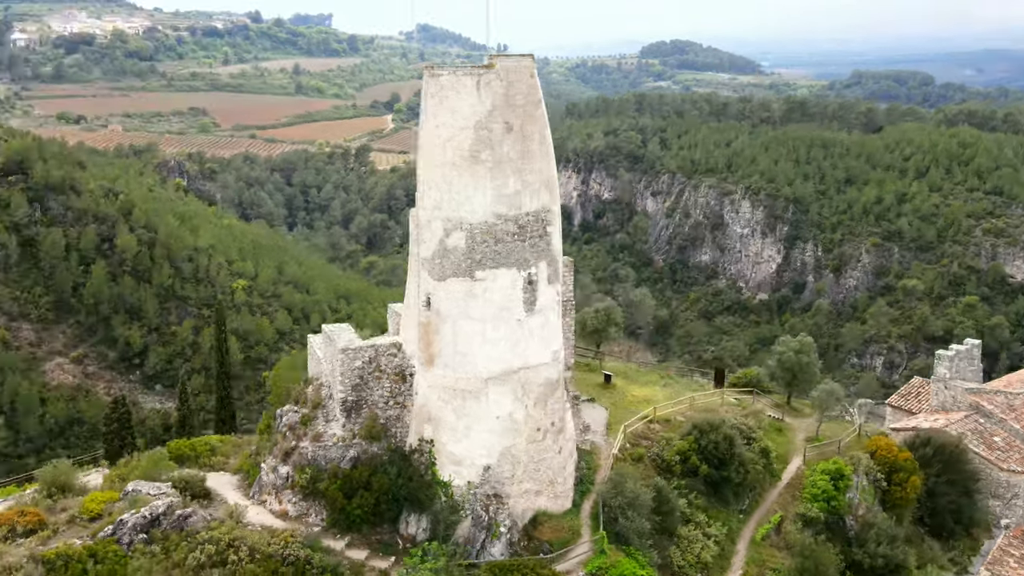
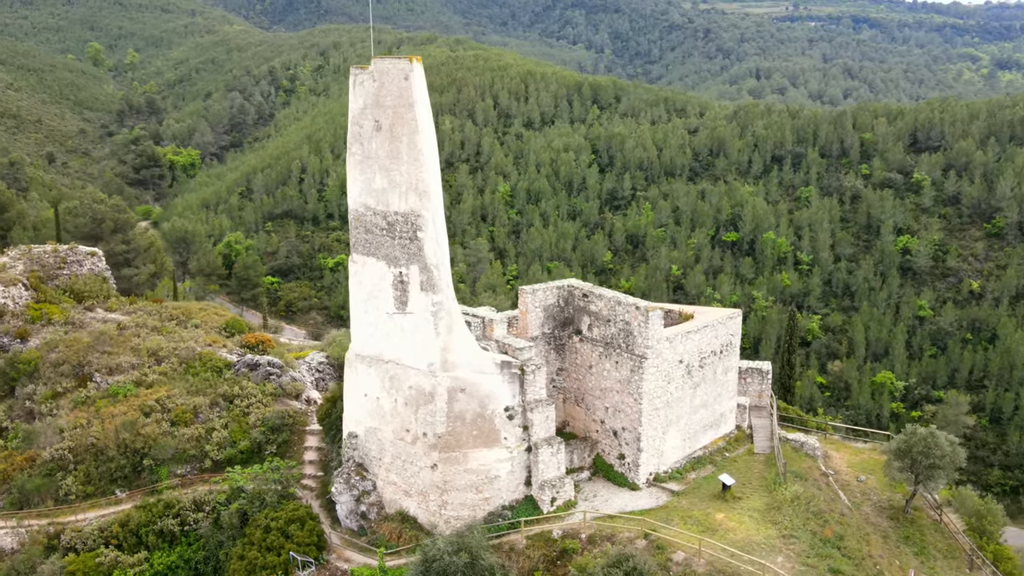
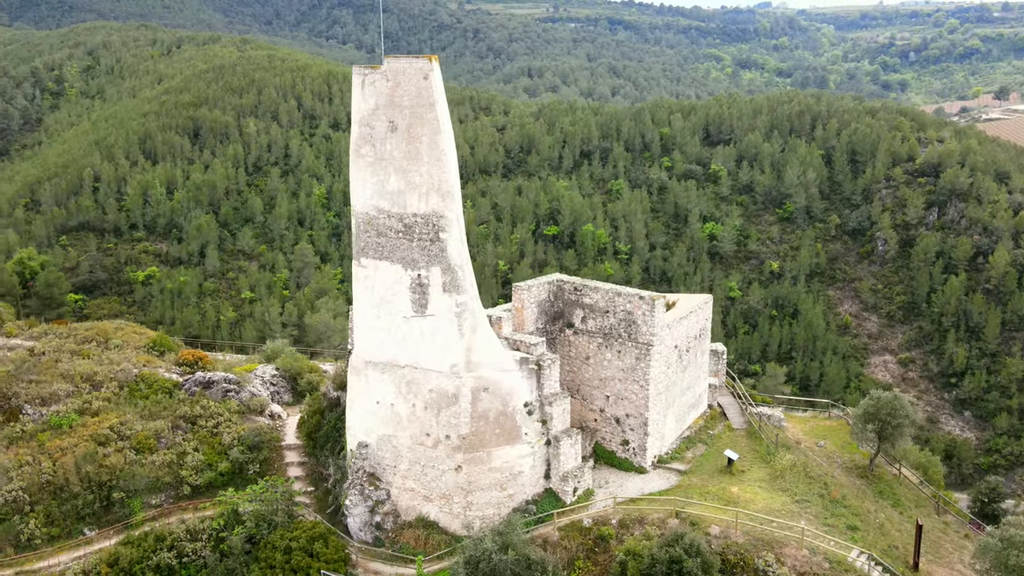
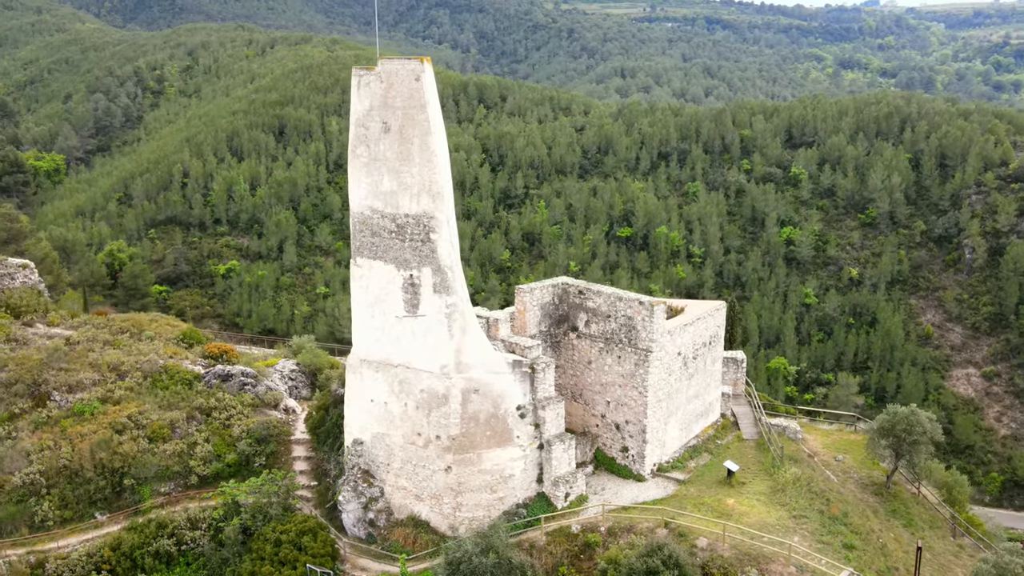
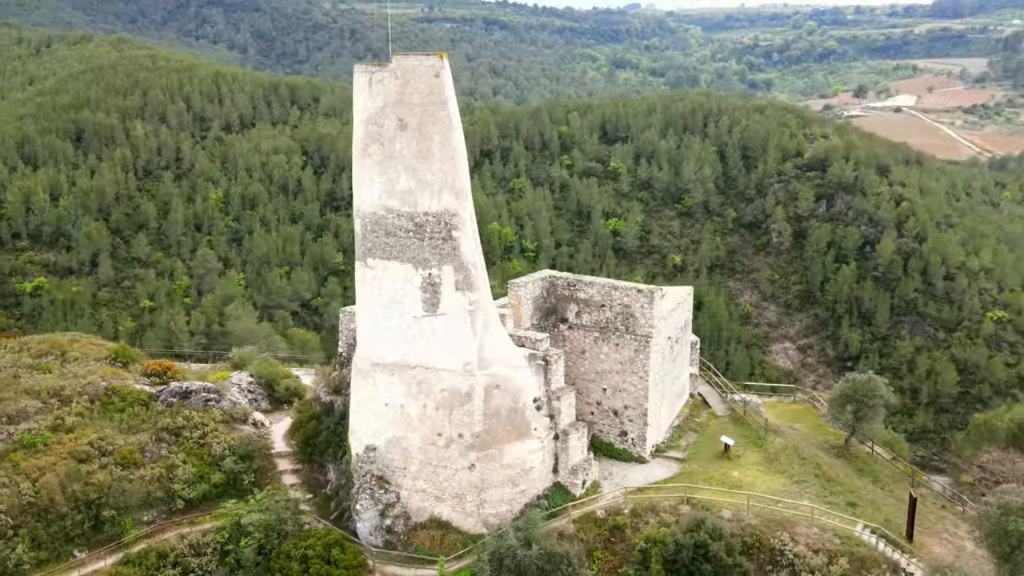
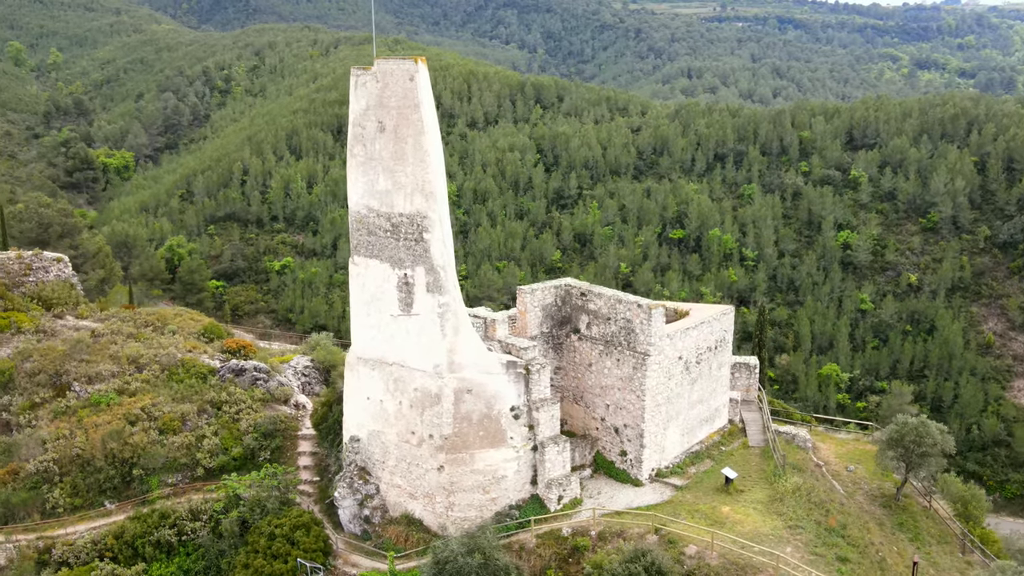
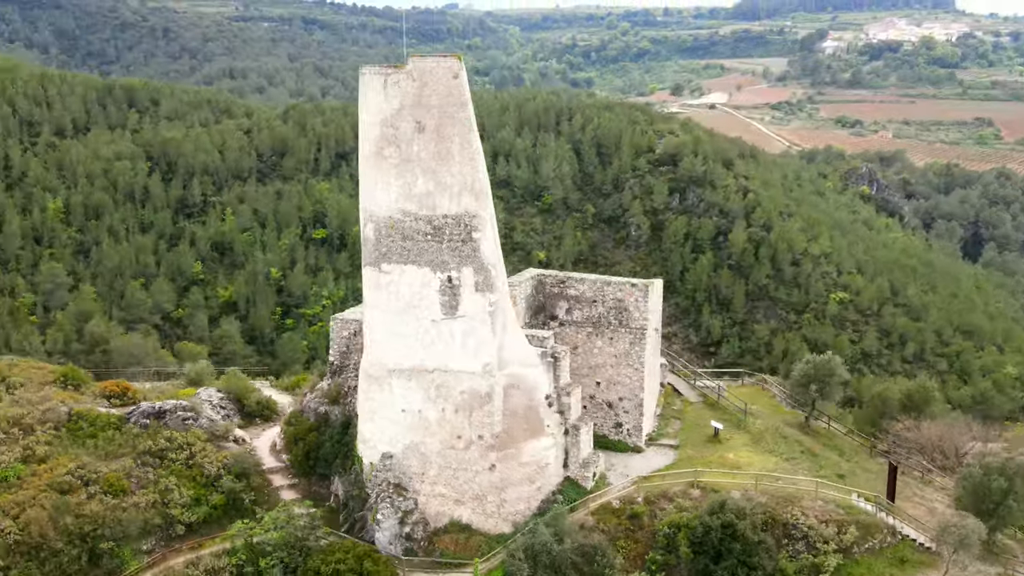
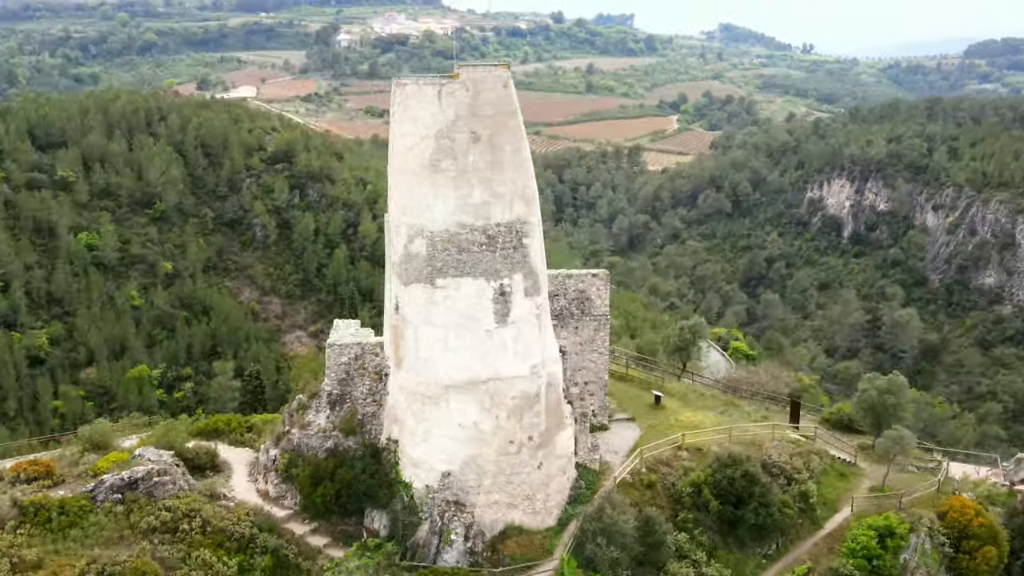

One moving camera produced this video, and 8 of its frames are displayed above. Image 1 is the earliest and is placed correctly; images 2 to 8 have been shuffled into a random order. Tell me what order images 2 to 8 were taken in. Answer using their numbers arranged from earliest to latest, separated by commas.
8, 7, 5, 3, 4, 6, 2
